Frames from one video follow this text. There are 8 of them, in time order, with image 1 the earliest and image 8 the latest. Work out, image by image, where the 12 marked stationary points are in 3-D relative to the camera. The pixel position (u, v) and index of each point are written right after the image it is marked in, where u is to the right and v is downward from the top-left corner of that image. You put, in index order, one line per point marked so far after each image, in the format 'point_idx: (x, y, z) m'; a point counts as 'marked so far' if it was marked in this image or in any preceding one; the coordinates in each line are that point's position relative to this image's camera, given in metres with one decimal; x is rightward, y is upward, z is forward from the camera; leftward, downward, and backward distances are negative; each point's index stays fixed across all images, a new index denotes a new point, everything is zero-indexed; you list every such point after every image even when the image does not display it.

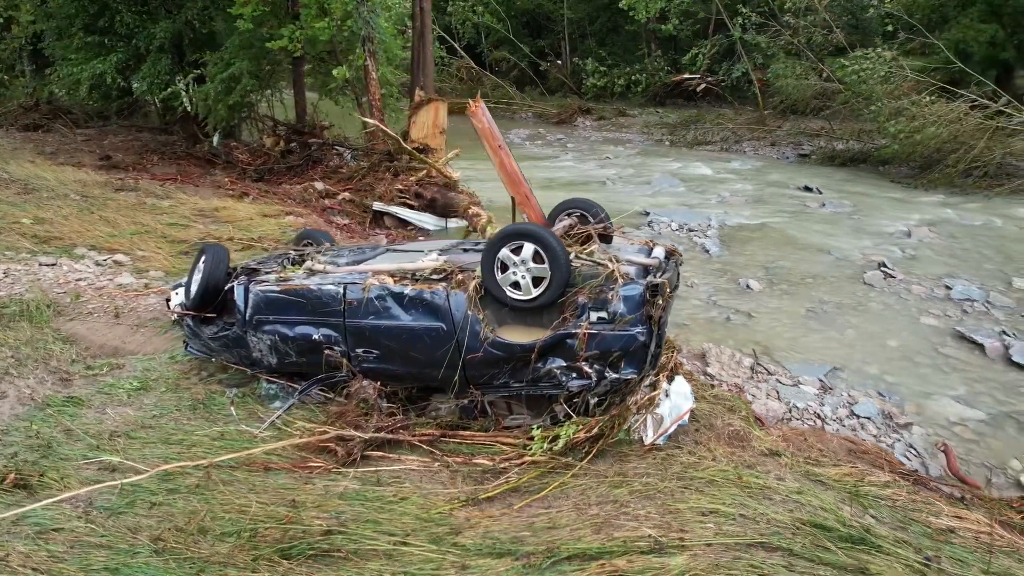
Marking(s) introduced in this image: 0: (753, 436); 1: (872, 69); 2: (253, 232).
0: (+1.6, -1.0, +4.2) m
1: (+9.0, +5.4, +15.9) m
2: (-3.4, +0.7, +8.4) m
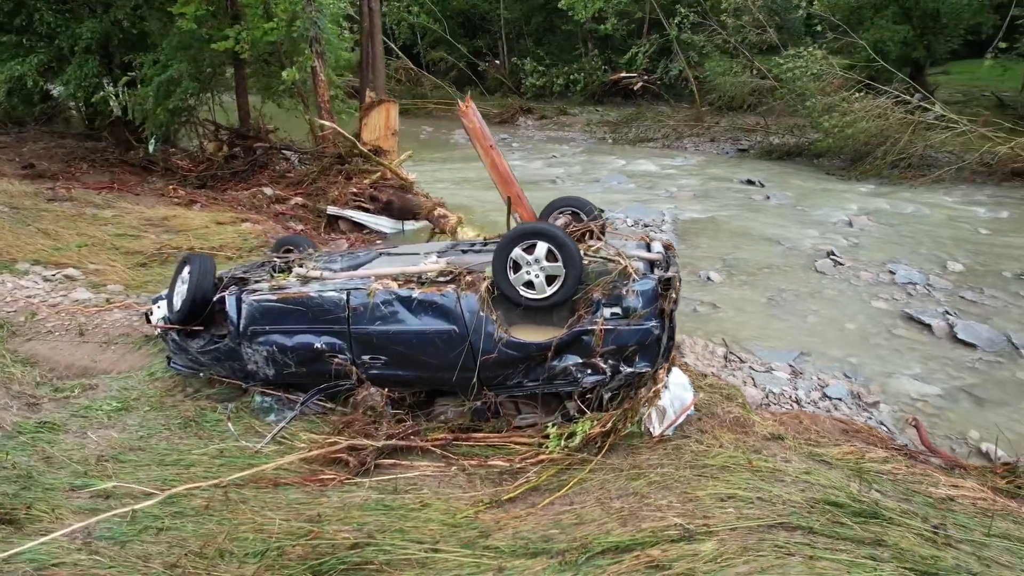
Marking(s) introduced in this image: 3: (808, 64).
0: (+1.6, -0.9, +4.3) m
1: (+7.6, +5.7, +16.6) m
2: (-3.7, +0.6, +8.0) m
3: (+7.7, +5.7, +16.4) m
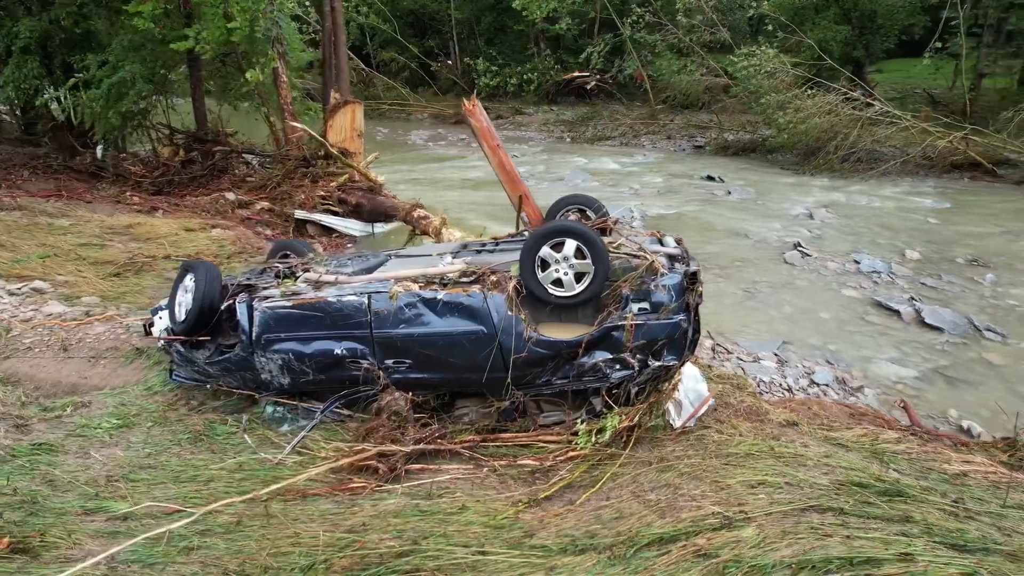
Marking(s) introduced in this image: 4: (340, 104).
0: (+1.8, -0.8, +4.5) m
1: (+6.6, +6.0, +17.2) m
2: (-3.9, +0.5, +7.7) m
3: (+6.7, +6.0, +17.0) m
4: (-3.3, +3.5, +12.3) m
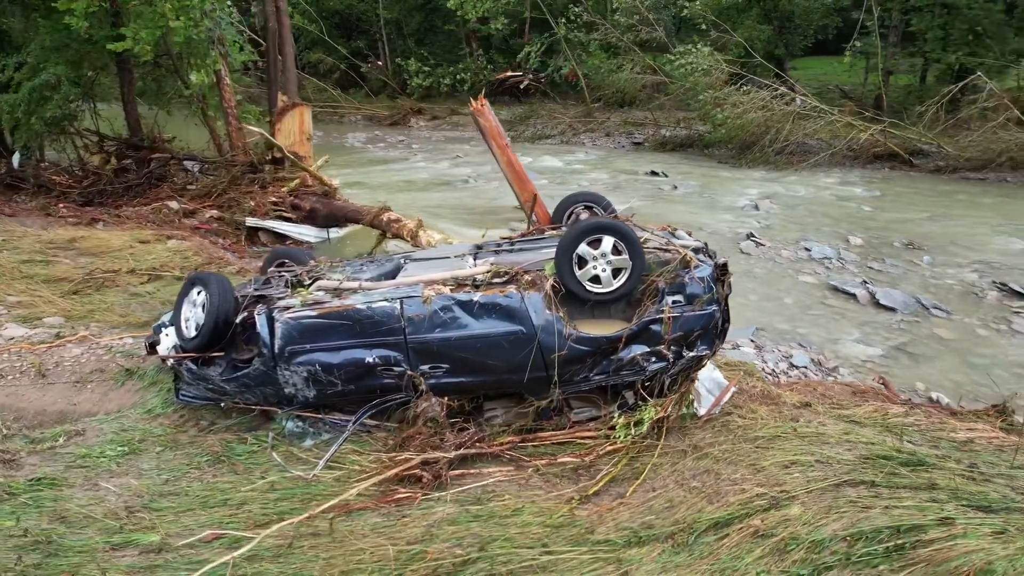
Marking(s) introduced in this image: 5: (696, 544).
0: (+1.9, -0.8, +4.7) m
1: (+5.0, +6.2, +17.8) m
2: (-4.1, +0.3, +7.3) m
3: (+5.1, +6.2, +17.6) m
4: (-4.1, +3.3, +11.9) m
5: (+0.9, -1.3, +3.2) m
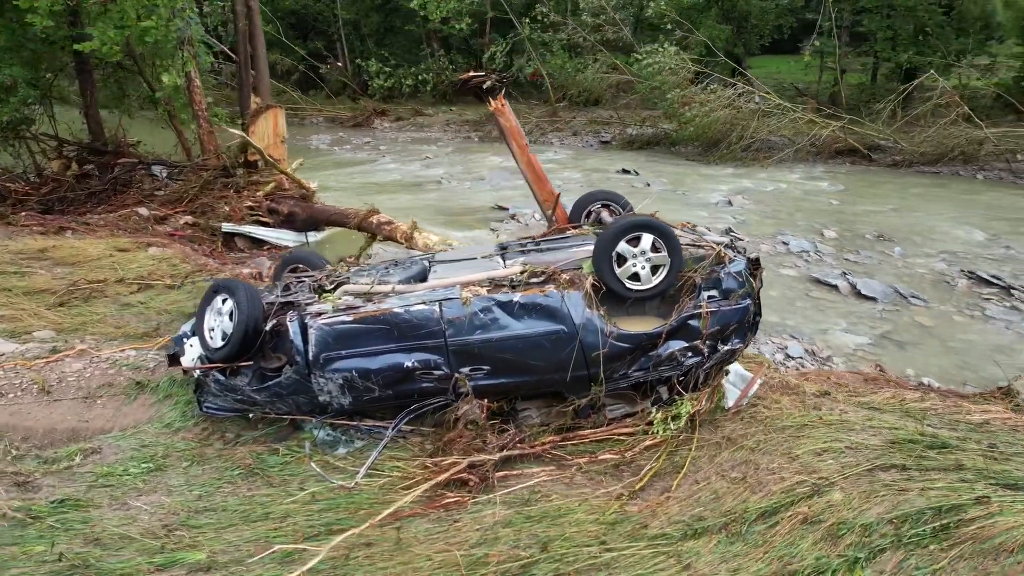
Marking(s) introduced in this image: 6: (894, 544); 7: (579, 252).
0: (+2.1, -0.7, +4.8) m
1: (+4.2, +6.3, +18.1) m
2: (-4.1, +0.2, +7.0) m
3: (+4.3, +6.3, +17.9) m
4: (-4.5, +3.2, +11.6) m
5: (+1.2, -1.3, +3.3) m
6: (+1.9, -1.2, +3.1) m
7: (+0.4, +0.2, +4.1) m
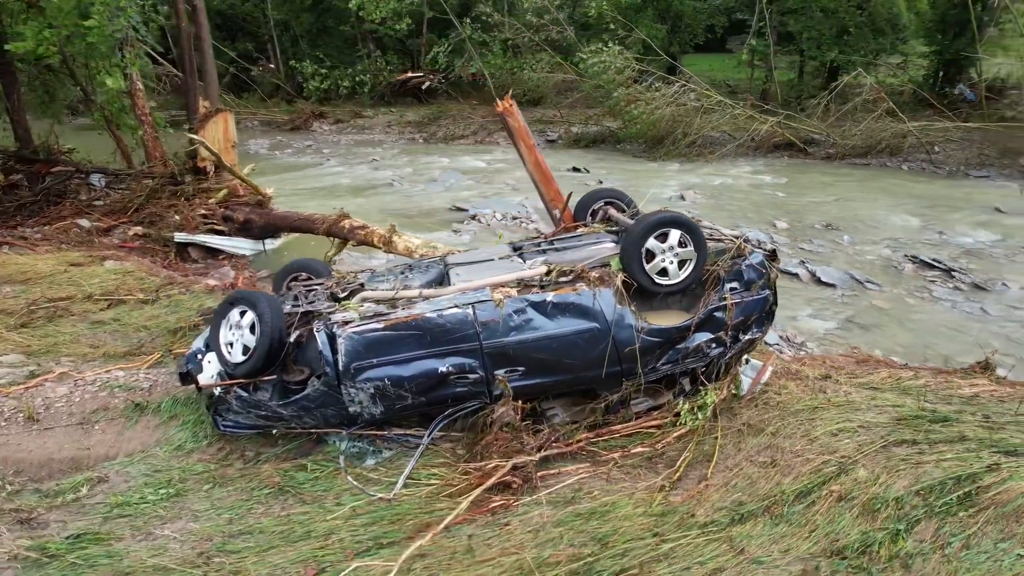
0: (+2.2, -0.6, +5.0) m
1: (+2.7, +6.5, +18.4) m
2: (-4.3, 0.0, +6.6) m
3: (+2.8, +6.5, +18.2) m
4: (-5.2, +3.0, +11.1) m
5: (+1.5, -1.2, +3.4) m
6: (+2.1, -1.2, +3.3) m
7: (+0.6, +0.3, +4.2) m
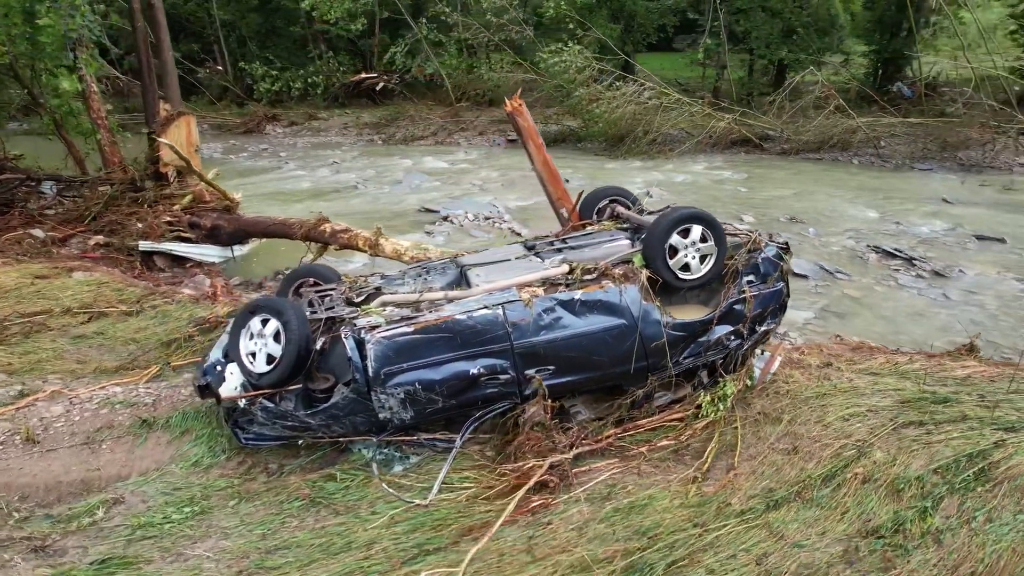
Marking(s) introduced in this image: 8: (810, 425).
0: (+2.3, -0.6, +5.1) m
1: (+1.5, +6.5, +18.6) m
2: (-4.3, -0.1, +6.3) m
3: (+1.7, +6.5, +18.4) m
4: (-5.7, +2.9, +10.7) m
5: (+1.7, -1.2, +3.5) m
6: (+2.4, -1.1, +3.5) m
7: (+0.7, +0.3, +4.2) m
8: (+1.9, -0.9, +4.2) m
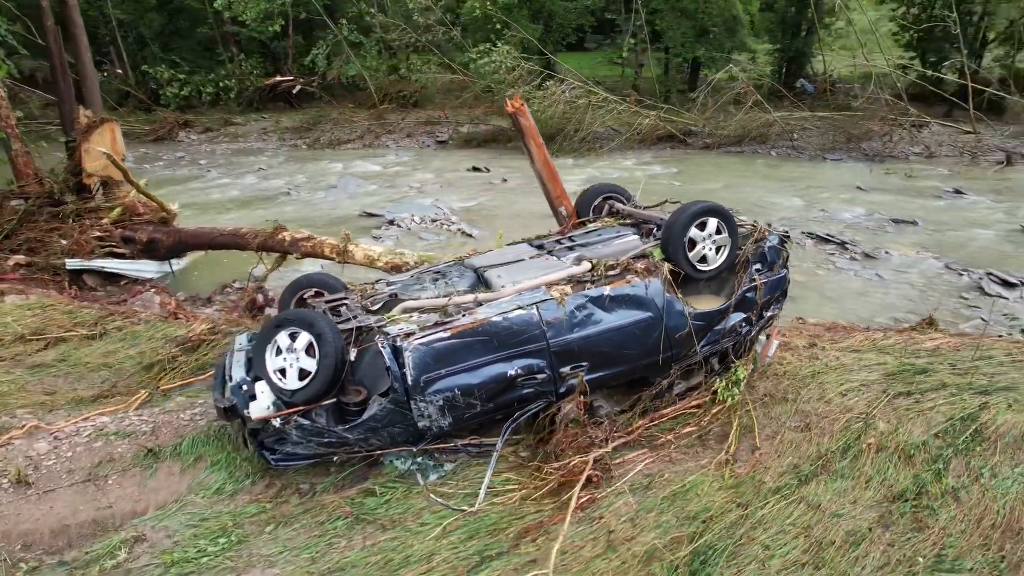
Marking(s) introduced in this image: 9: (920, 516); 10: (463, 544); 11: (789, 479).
0: (+2.3, -0.4, +5.4) m
1: (-0.5, +6.5, +18.7) m
2: (-4.4, -0.3, +5.7) m
3: (-0.4, +6.6, +18.5) m
4: (-6.5, +2.6, +9.9) m
5: (+1.9, -1.1, +3.8) m
6: (+2.6, -1.0, +3.8) m
7: (+0.8, +0.3, +4.3) m
8: (+2.1, -0.8, +4.4) m
9: (+2.1, -1.2, +3.4) m
10: (-0.2, -1.3, +3.2) m
11: (+1.6, -1.1, +3.7) m
